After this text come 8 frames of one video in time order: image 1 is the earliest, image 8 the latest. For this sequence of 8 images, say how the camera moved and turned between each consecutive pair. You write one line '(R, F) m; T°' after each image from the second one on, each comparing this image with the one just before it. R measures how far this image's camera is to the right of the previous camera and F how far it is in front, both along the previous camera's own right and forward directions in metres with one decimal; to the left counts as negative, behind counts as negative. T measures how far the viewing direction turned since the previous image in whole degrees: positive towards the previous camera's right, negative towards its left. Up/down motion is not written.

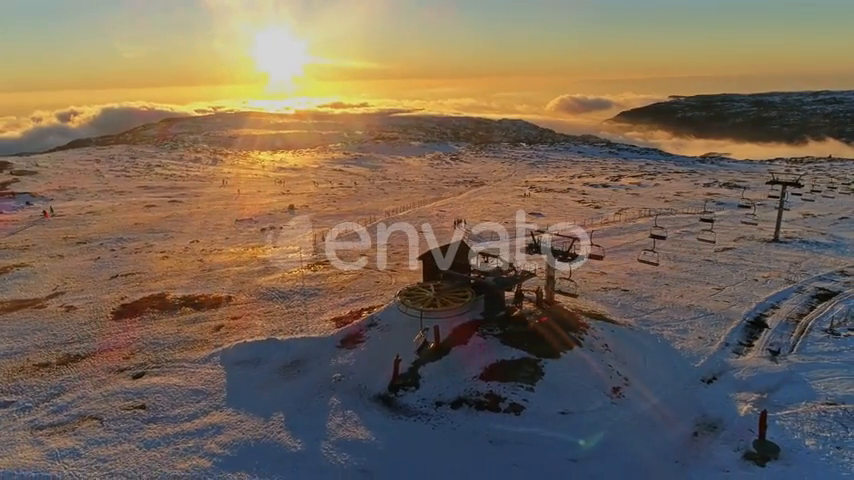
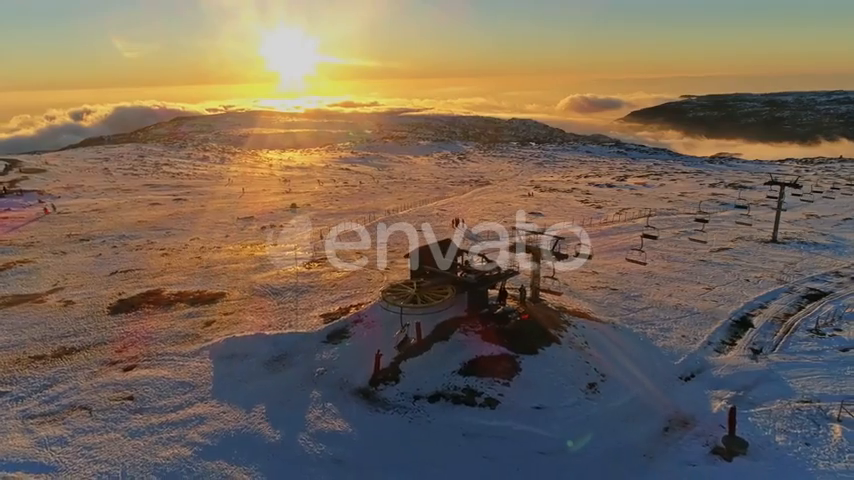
(+0.8, -0.4) m; -1°
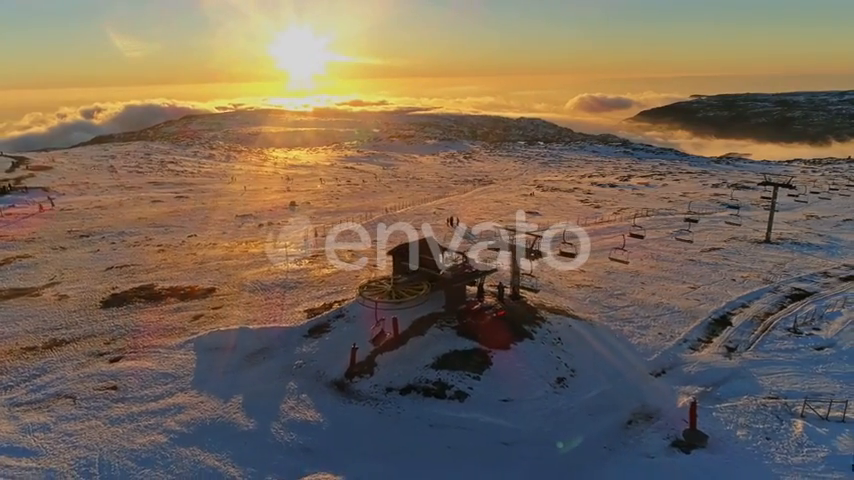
(+0.9, -0.4) m; -1°
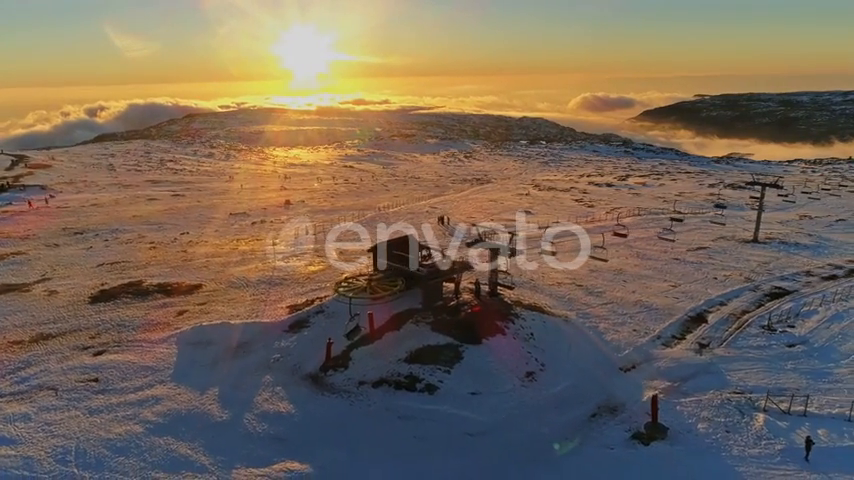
(+0.8, -0.4) m; 0°
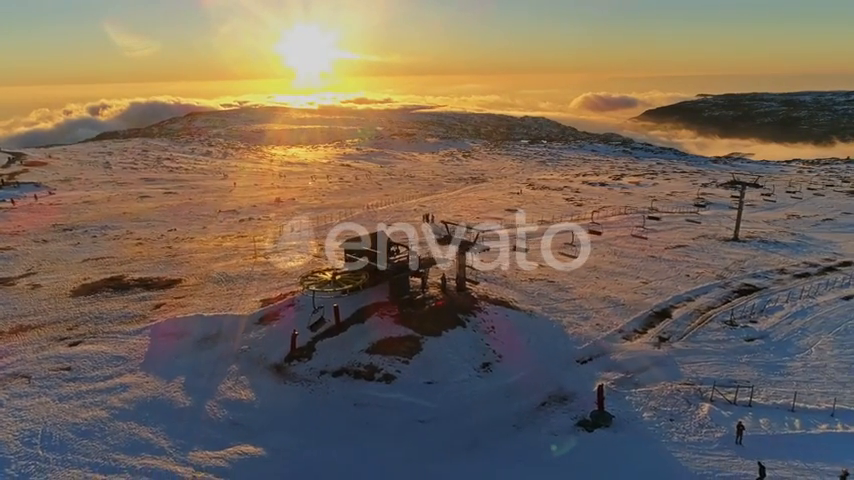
(+1.2, -0.6) m; 0°
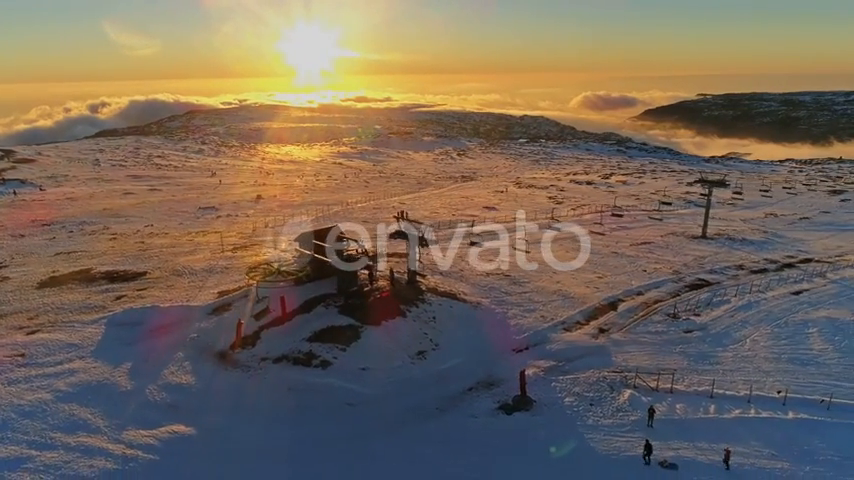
(+1.8, -0.8) m; 0°
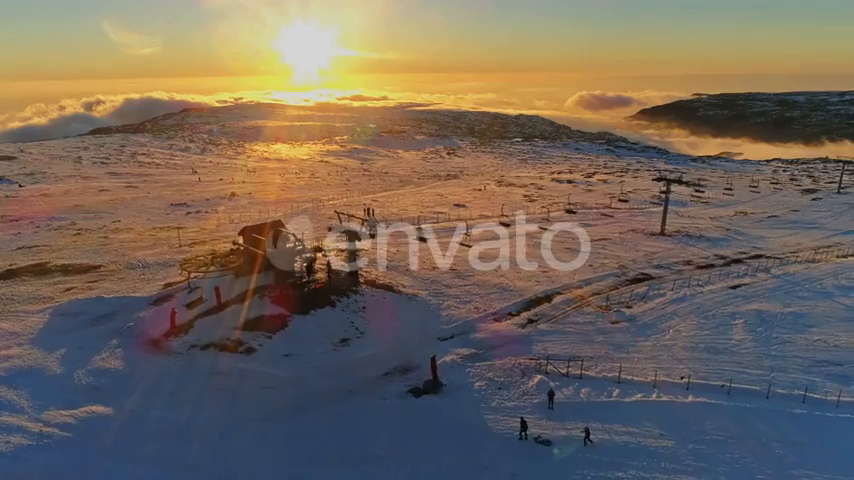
(+2.3, -0.9) m; 0°
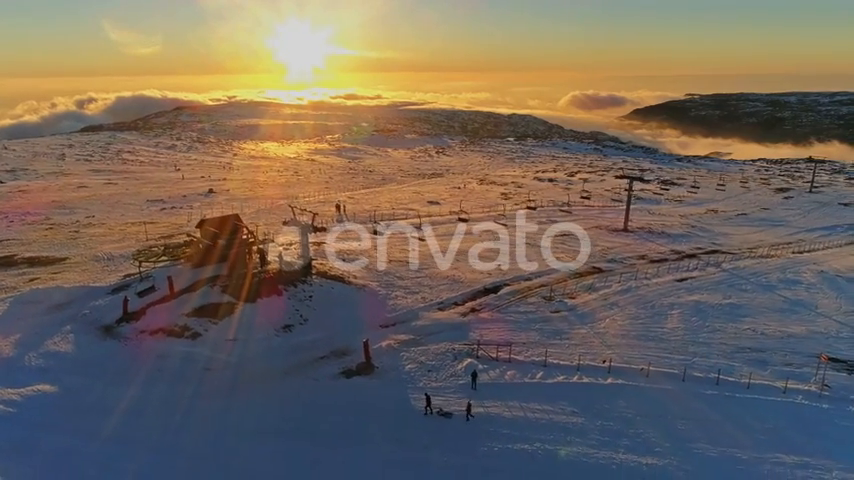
(+1.8, -1.1) m; +1°
